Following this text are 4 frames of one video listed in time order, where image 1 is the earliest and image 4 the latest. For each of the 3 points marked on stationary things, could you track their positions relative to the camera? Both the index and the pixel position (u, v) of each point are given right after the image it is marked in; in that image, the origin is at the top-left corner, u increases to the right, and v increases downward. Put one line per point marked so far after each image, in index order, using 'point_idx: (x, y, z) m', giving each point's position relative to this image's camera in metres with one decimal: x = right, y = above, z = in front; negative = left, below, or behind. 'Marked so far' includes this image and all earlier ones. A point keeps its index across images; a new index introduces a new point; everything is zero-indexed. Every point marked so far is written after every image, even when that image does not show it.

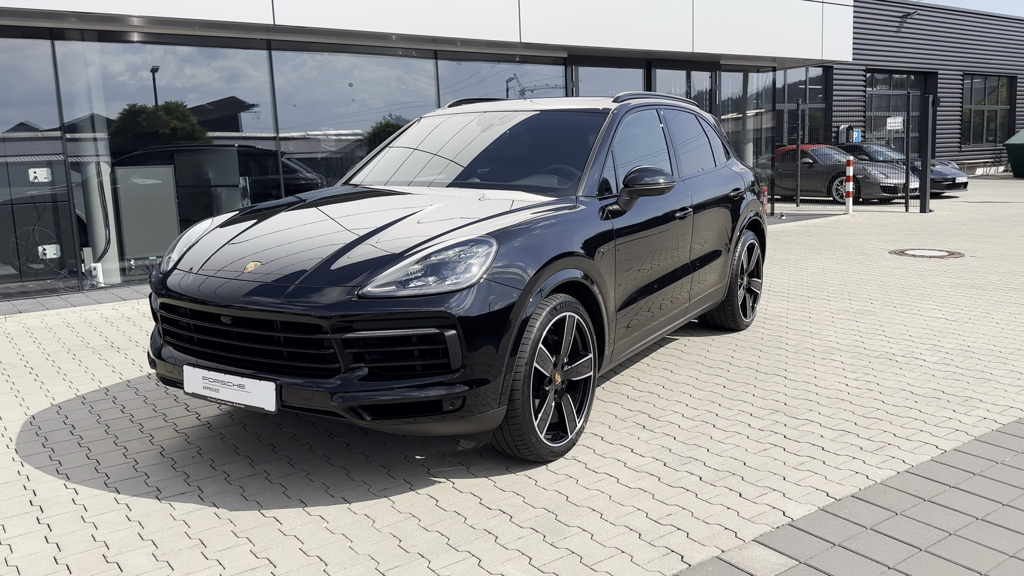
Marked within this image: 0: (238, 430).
0: (-1.3, -0.7, +4.1) m
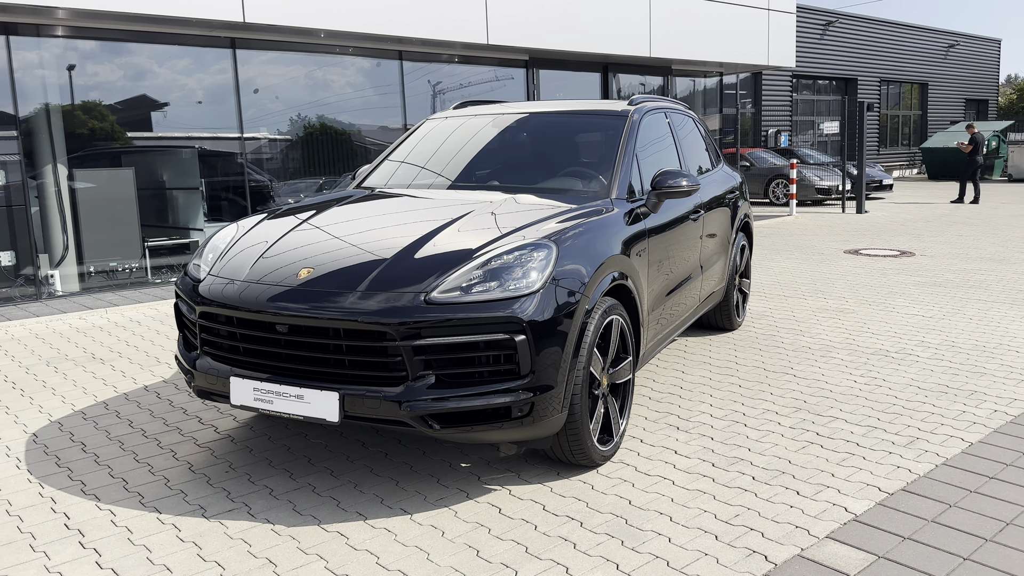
0: (-1.1, -0.7, +4.0) m
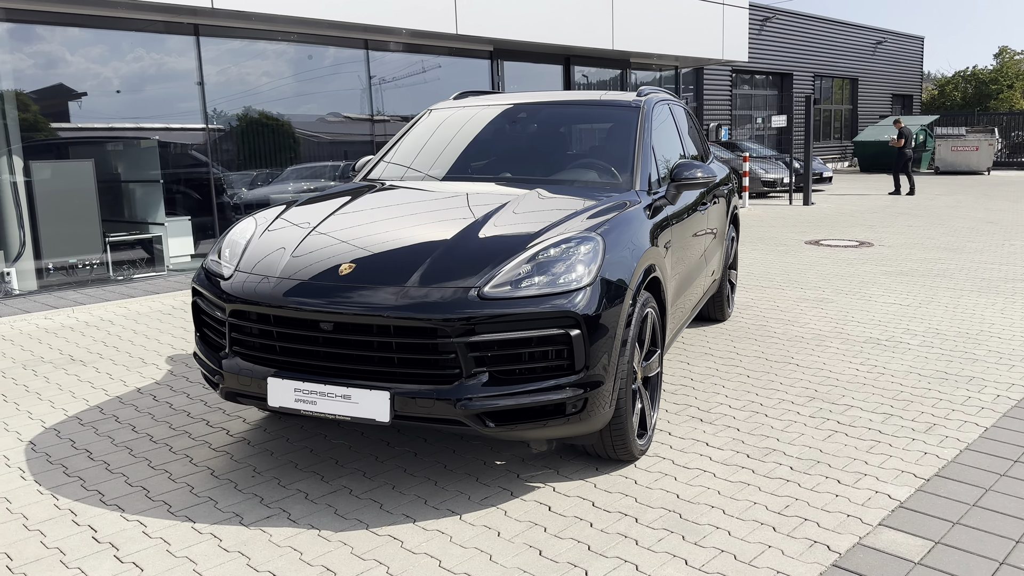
0: (-1.0, -0.7, +3.8) m
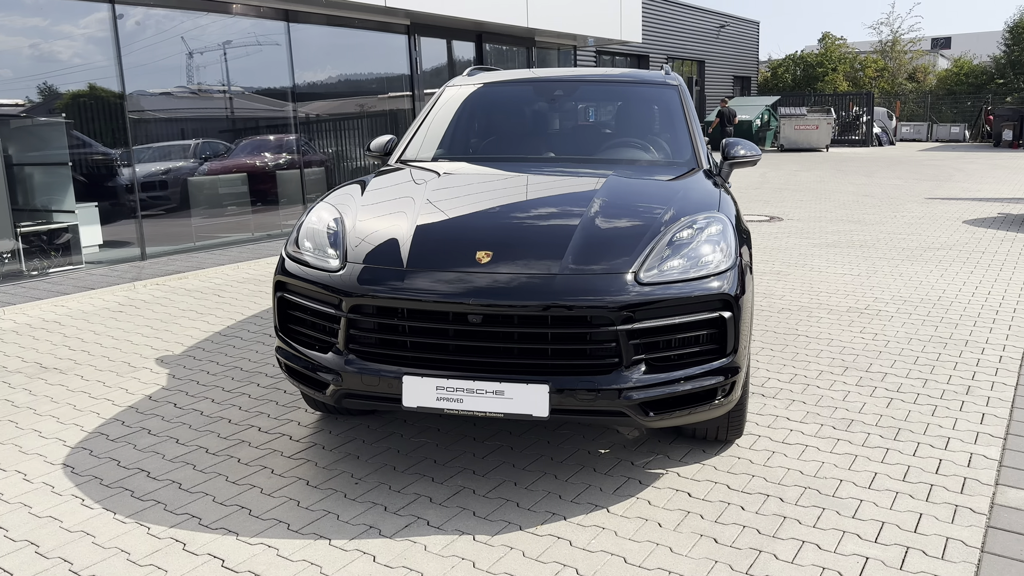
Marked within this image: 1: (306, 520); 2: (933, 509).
0: (-0.6, -0.7, +3.6) m
1: (-0.7, -0.8, +2.9) m
2: (+1.5, -0.8, +3.0) m
